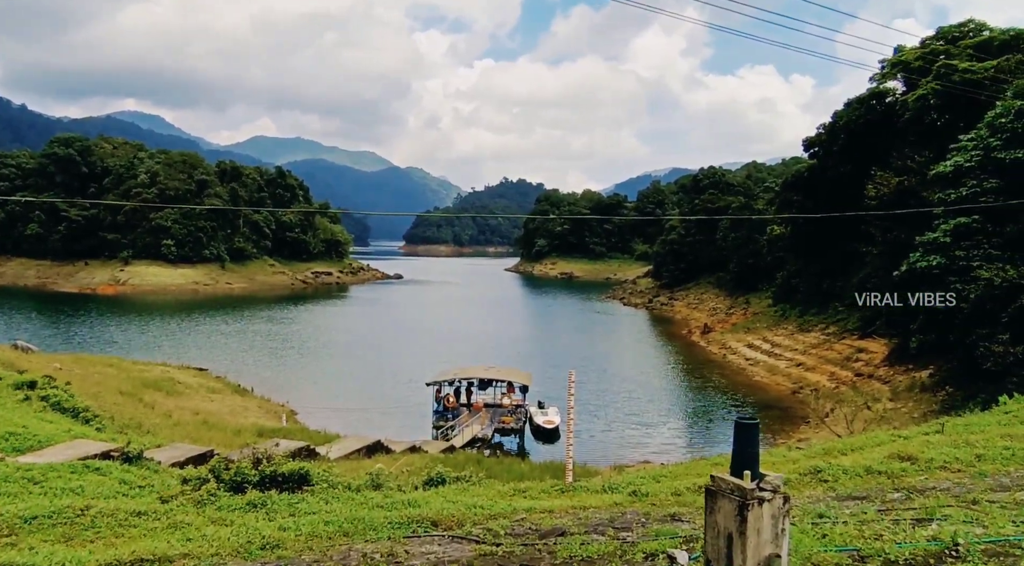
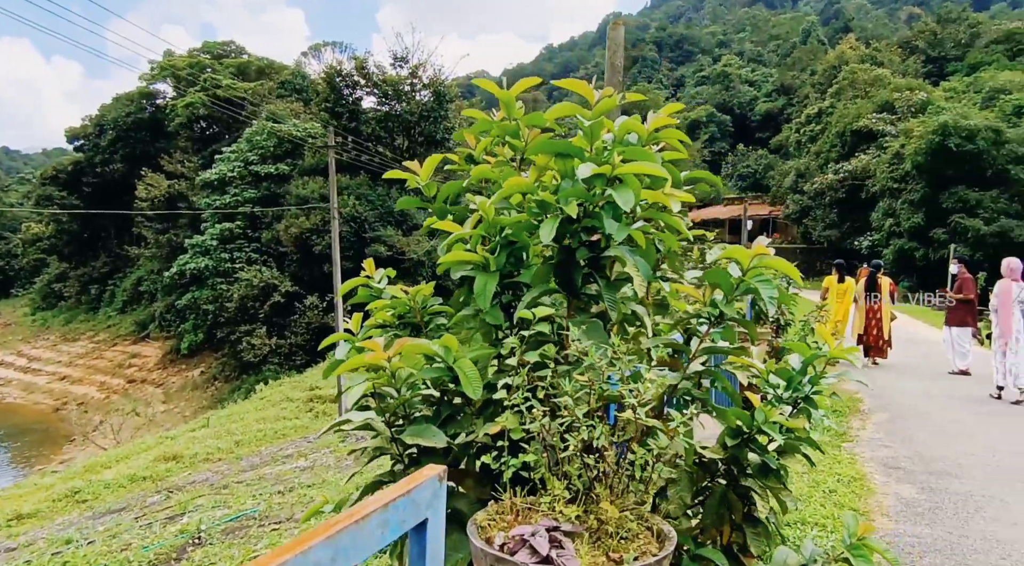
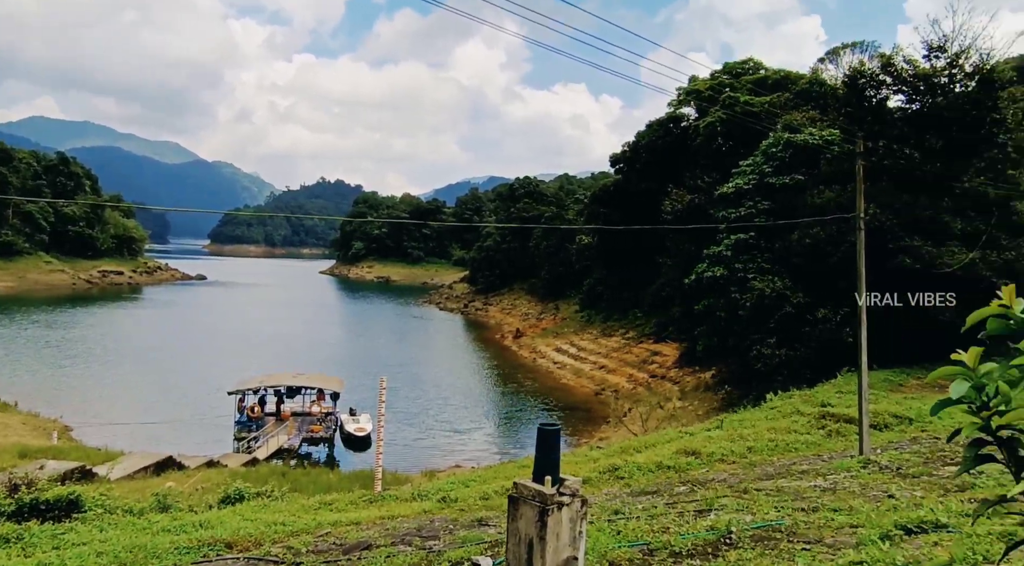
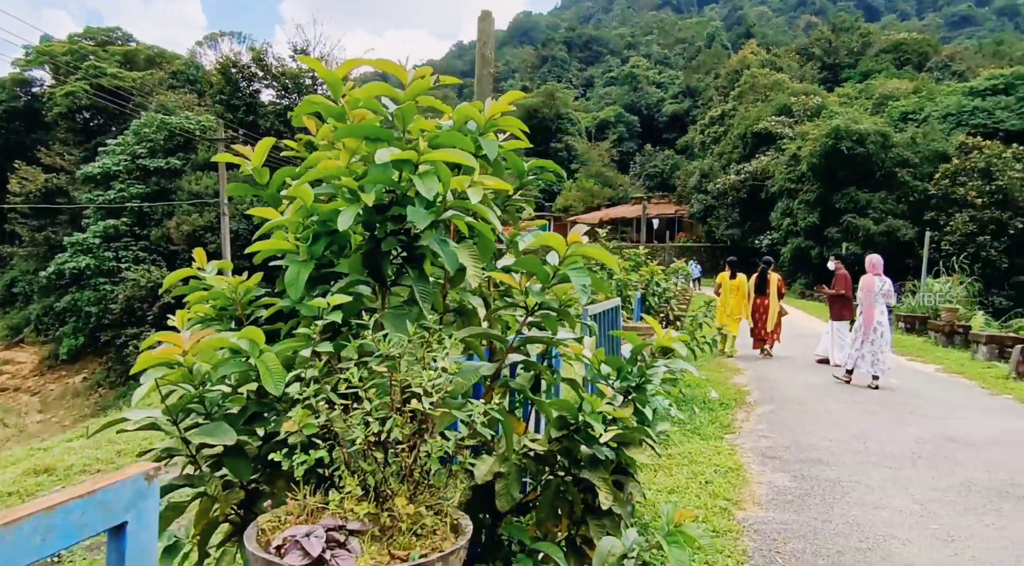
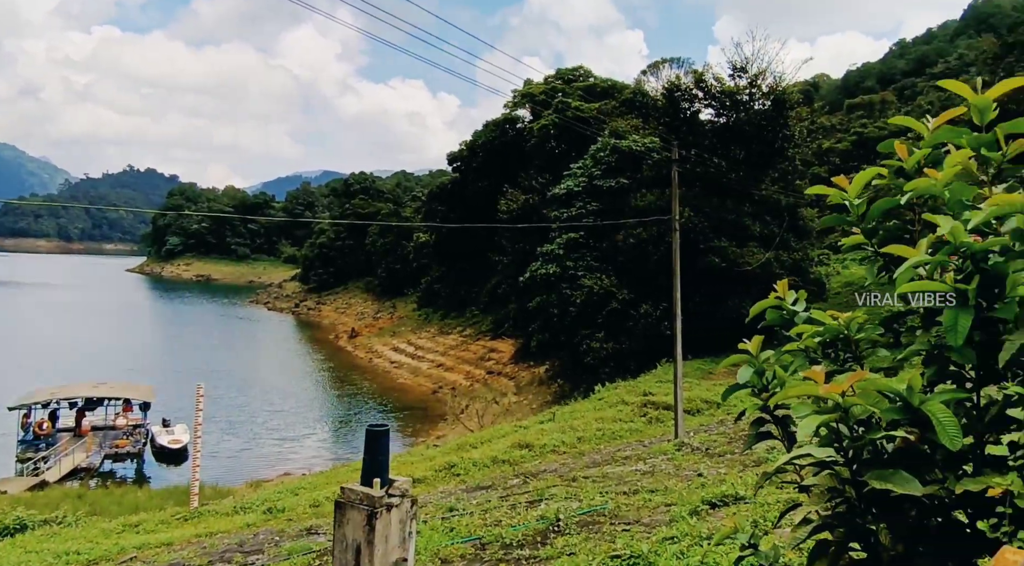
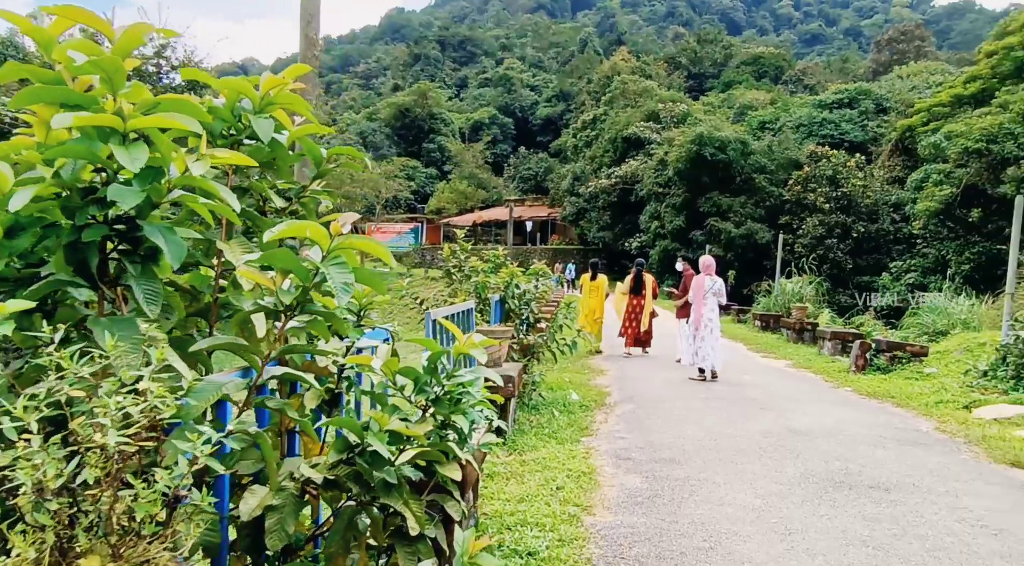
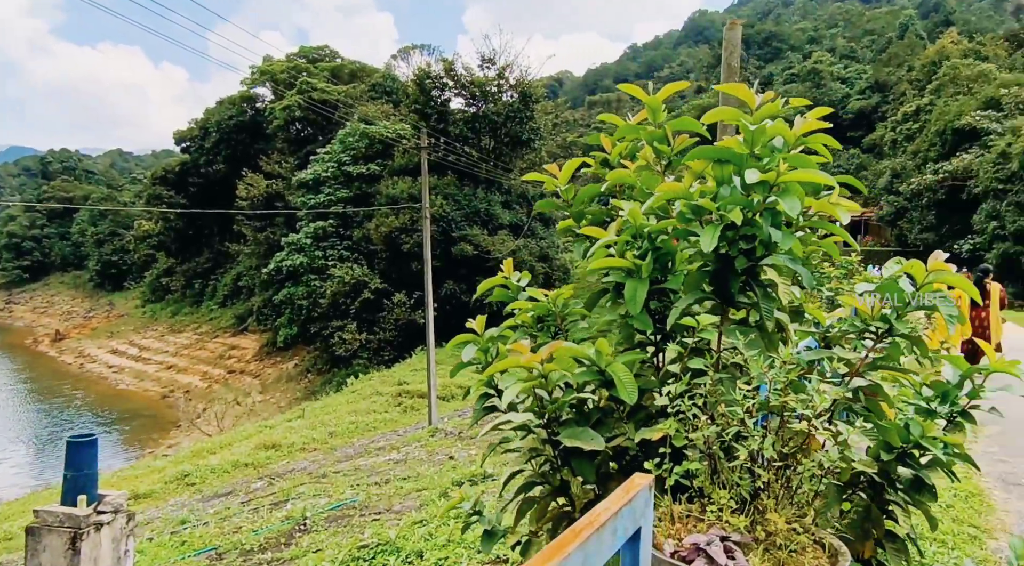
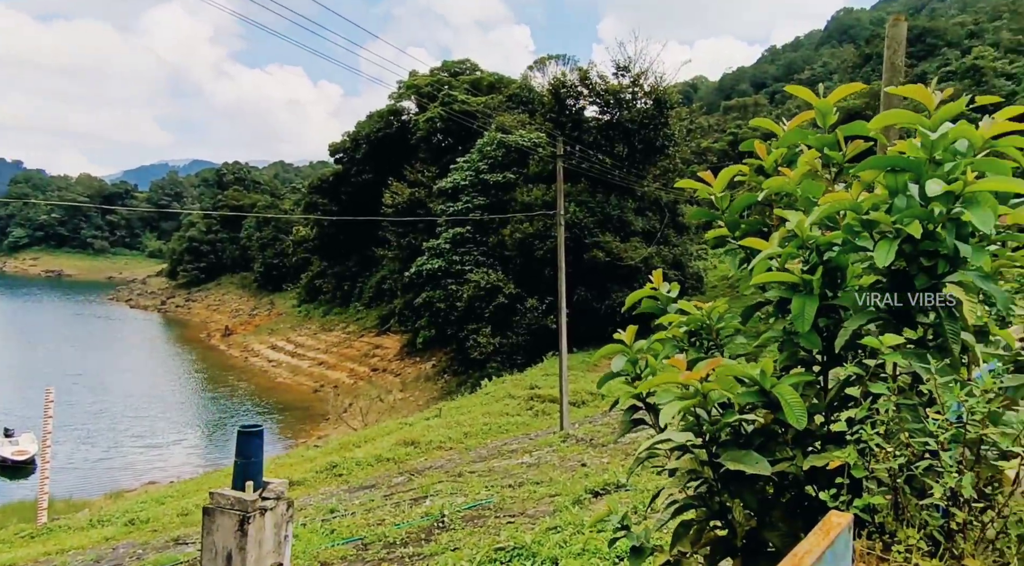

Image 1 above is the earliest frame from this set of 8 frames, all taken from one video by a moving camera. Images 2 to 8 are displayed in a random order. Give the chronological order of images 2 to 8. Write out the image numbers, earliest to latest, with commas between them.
3, 5, 8, 7, 2, 4, 6
